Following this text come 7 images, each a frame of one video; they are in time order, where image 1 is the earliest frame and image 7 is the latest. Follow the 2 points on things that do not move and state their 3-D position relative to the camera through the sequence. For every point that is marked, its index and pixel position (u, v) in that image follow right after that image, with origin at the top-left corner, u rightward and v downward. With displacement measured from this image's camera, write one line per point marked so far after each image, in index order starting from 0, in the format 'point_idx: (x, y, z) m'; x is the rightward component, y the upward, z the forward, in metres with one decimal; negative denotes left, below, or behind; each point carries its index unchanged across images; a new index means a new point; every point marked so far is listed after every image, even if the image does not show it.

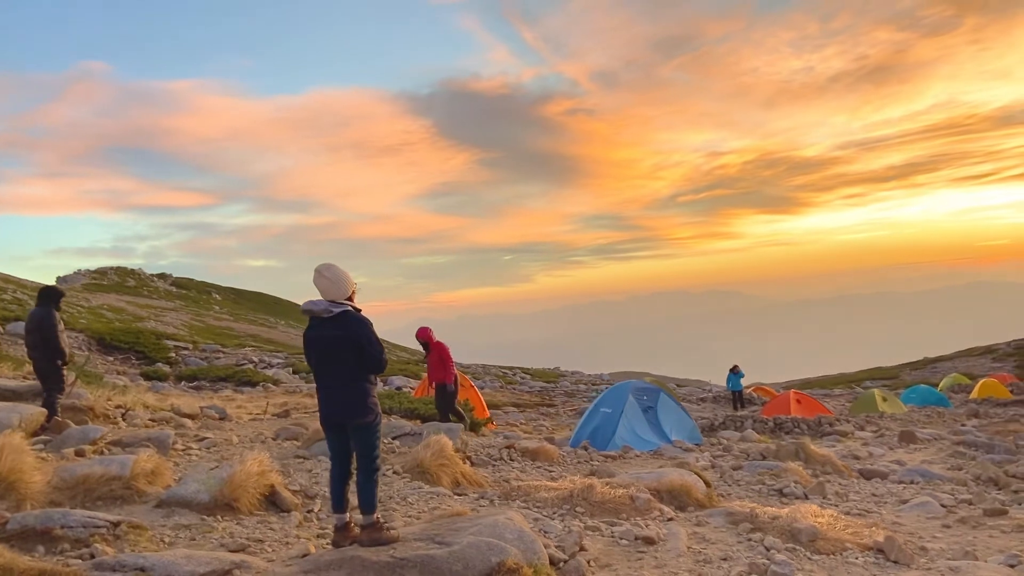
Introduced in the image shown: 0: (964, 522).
0: (+5.3, -2.7, +9.8) m
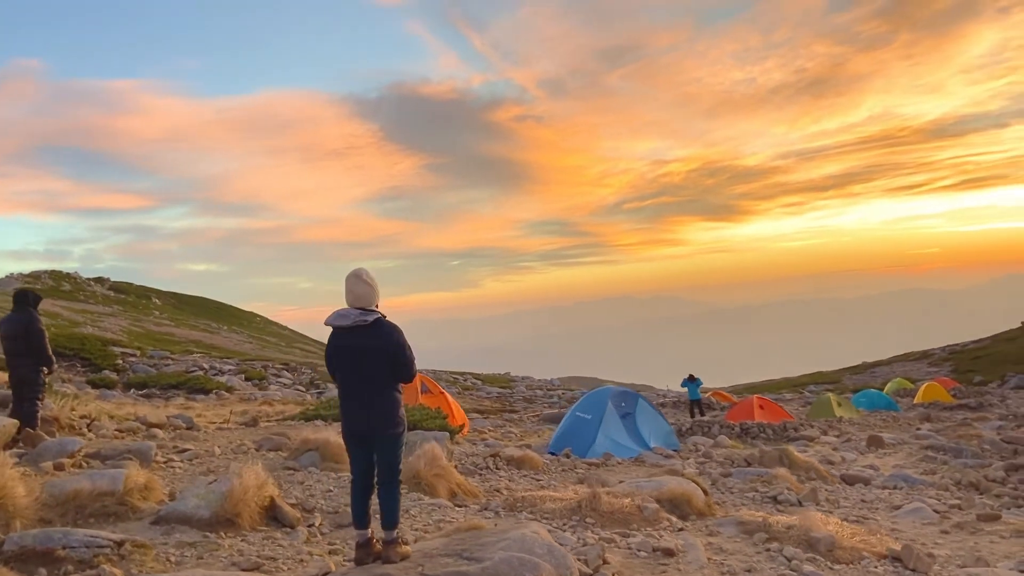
0: (+5.3, -2.8, +9.9) m
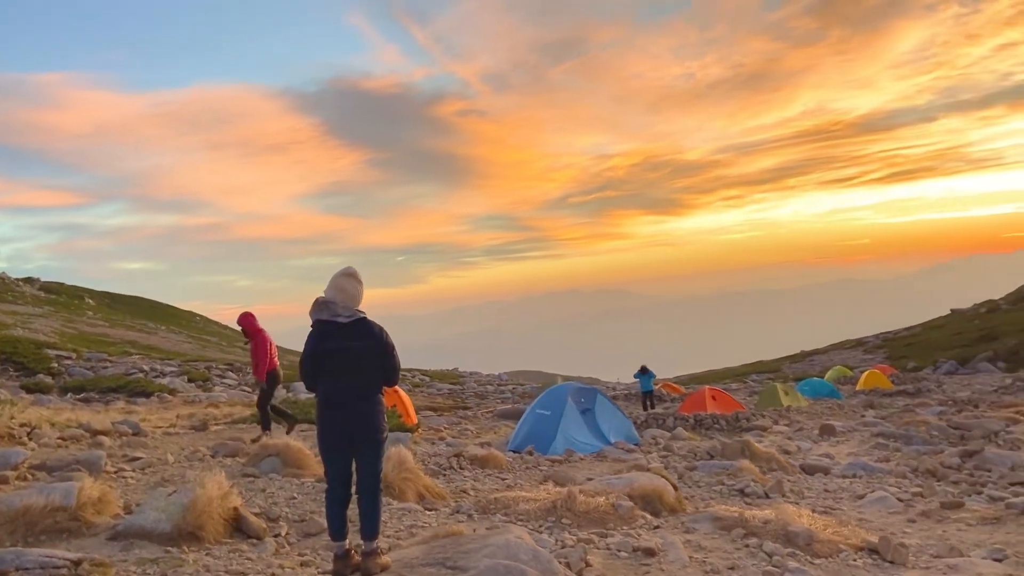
0: (+4.9, -2.7, +10.0) m
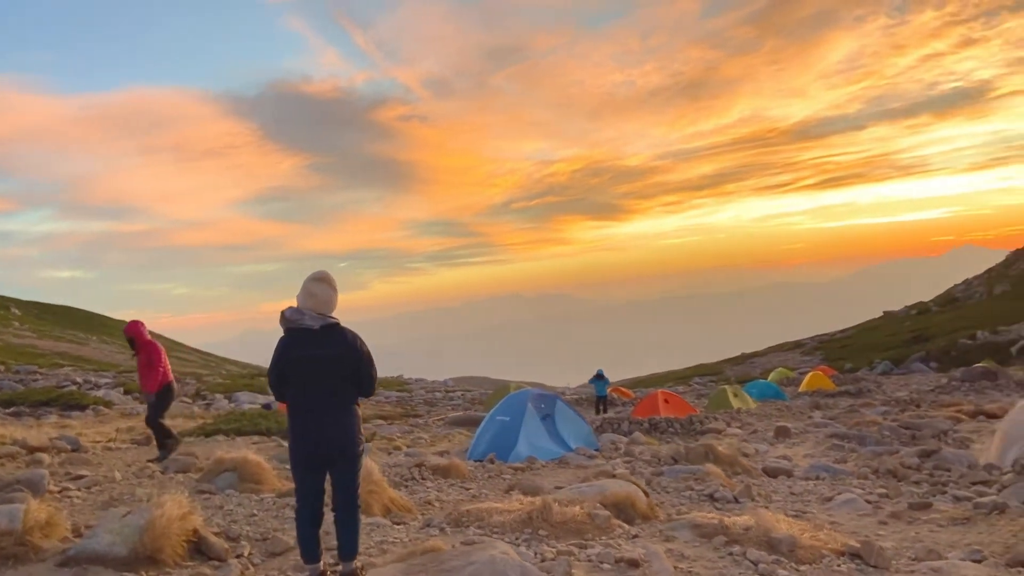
0: (+4.6, -2.7, +10.0) m
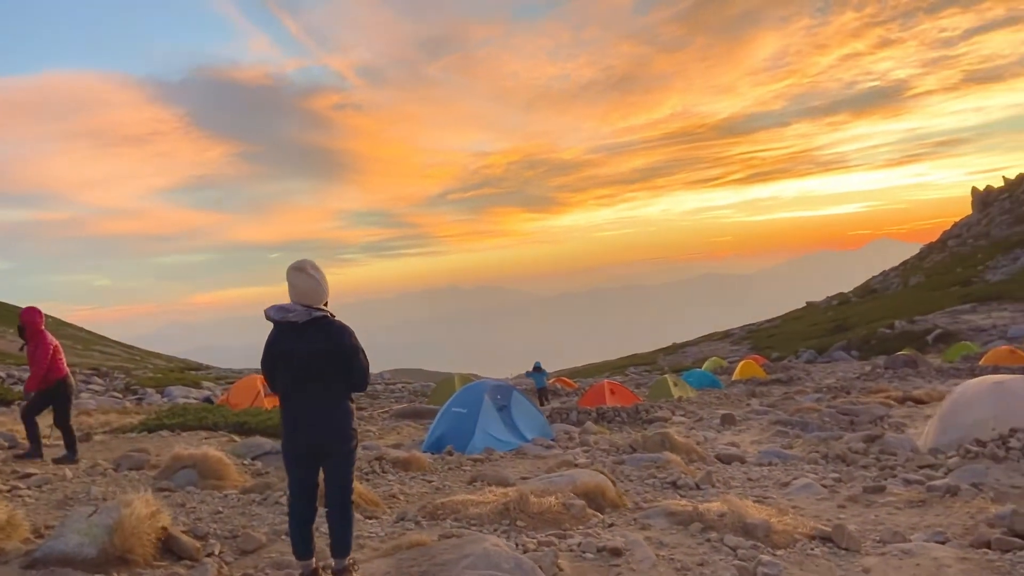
0: (+4.2, -2.6, +10.4) m
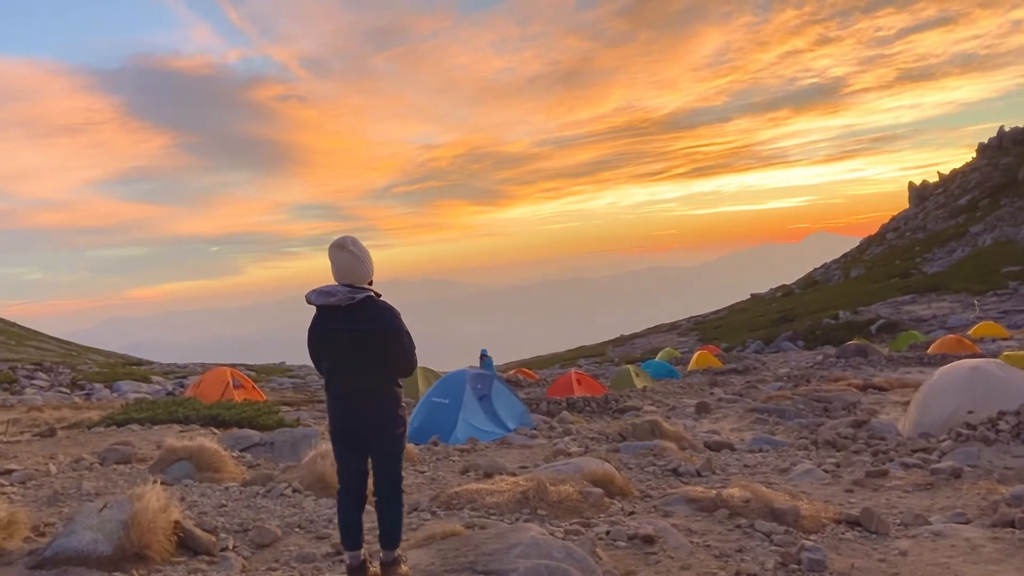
0: (+4.3, -2.4, +10.4) m
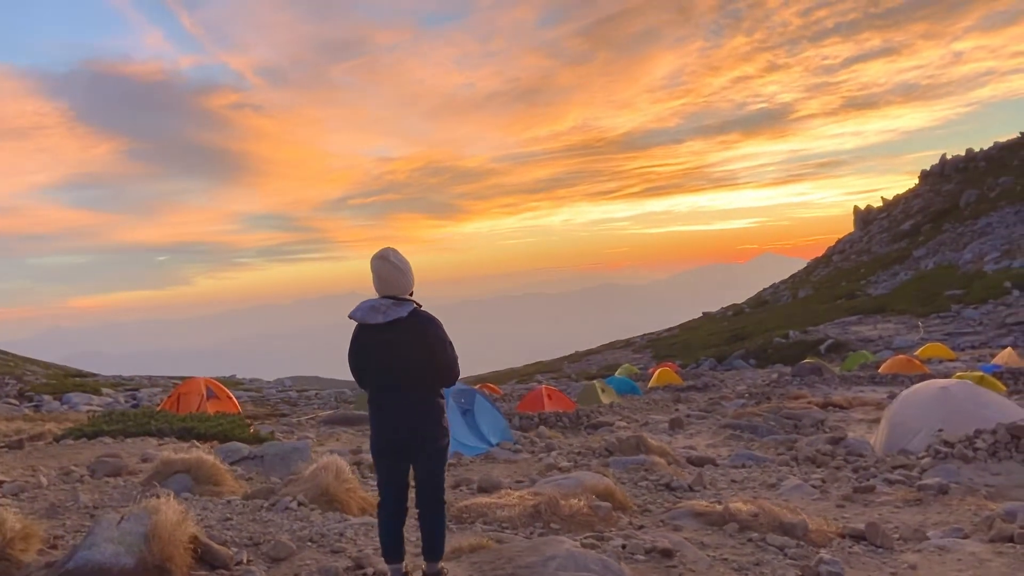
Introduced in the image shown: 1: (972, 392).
0: (+4.3, -2.7, +10.6) m
1: (+8.5, -1.9, +15.6) m
